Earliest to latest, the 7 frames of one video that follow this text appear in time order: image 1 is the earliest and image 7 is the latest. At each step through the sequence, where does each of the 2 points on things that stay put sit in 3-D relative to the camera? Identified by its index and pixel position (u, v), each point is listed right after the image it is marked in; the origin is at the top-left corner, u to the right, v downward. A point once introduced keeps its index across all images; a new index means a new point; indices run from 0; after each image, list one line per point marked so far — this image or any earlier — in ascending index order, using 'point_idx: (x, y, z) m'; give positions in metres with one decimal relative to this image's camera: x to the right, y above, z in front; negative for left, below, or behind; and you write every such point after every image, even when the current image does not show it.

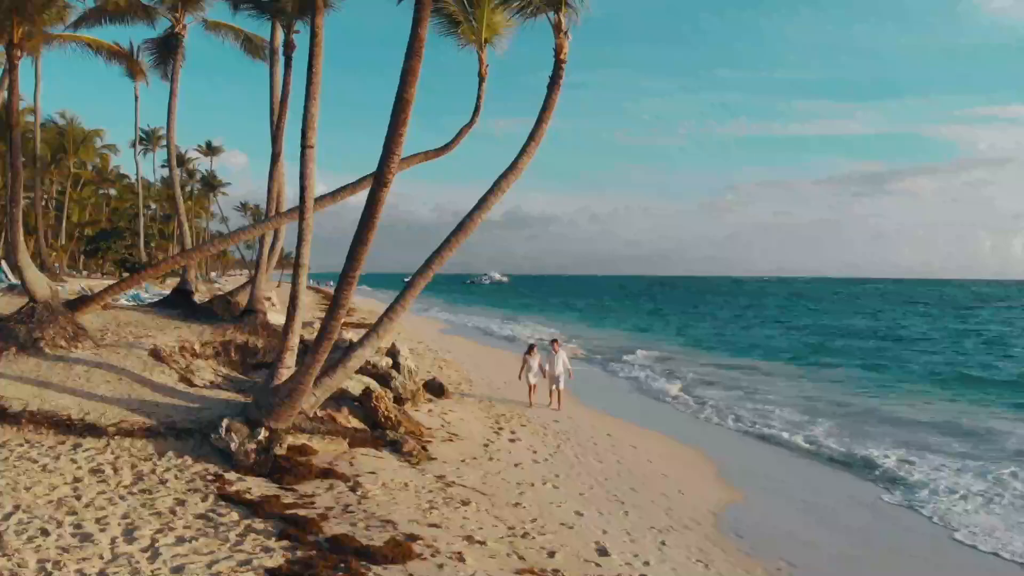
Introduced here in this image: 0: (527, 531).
0: (+0.1, -2.2, +5.8) m
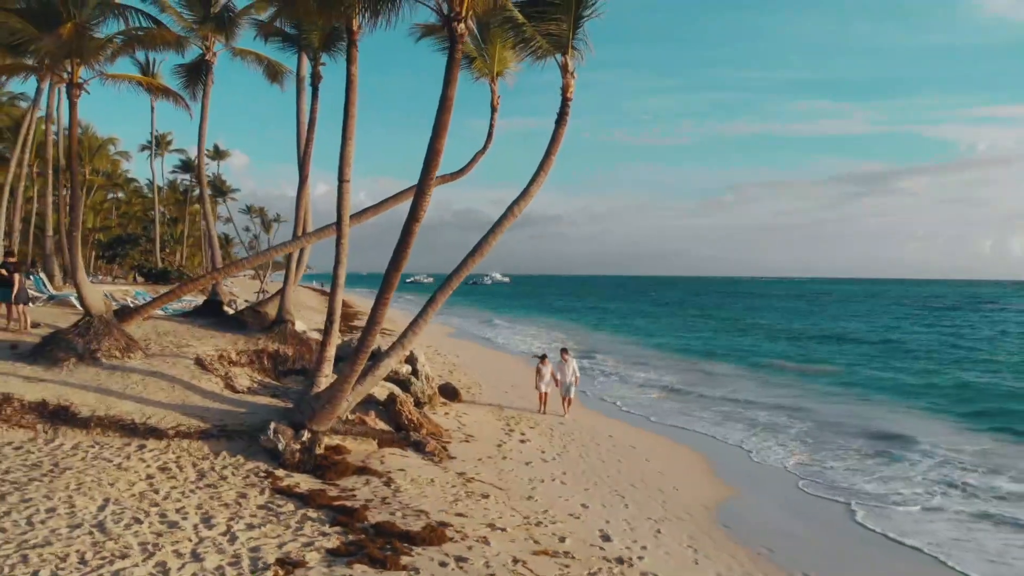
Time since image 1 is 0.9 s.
0: (+0.3, -2.4, +6.6) m
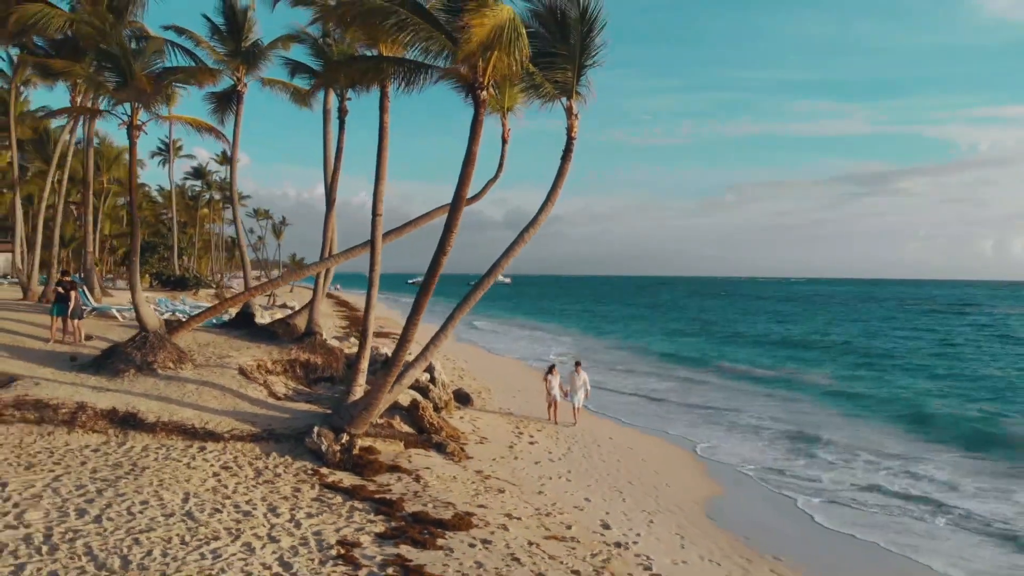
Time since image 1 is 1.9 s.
0: (+0.5, -2.7, +7.7) m
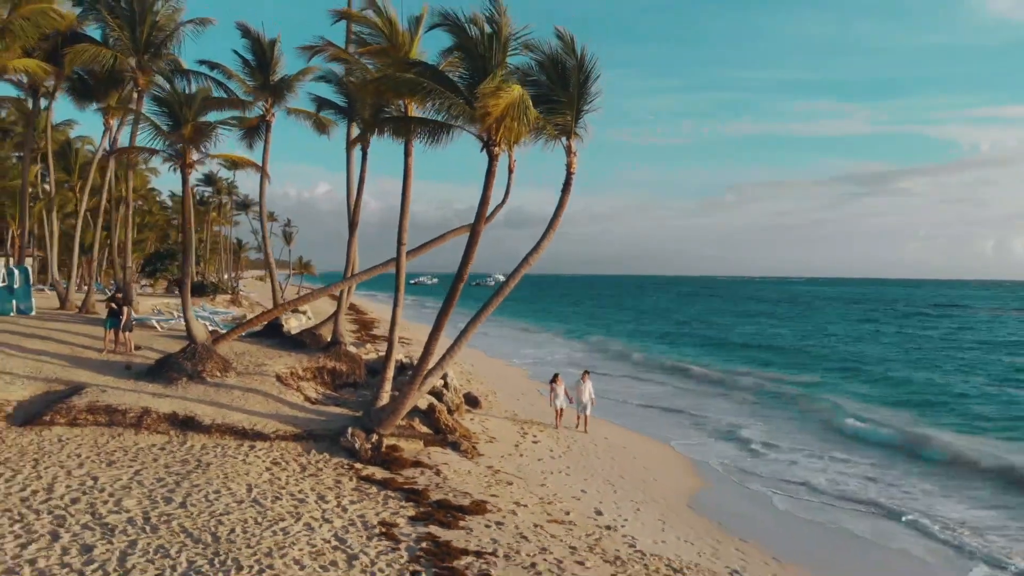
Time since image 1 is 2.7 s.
0: (+0.6, -3.0, +9.0) m
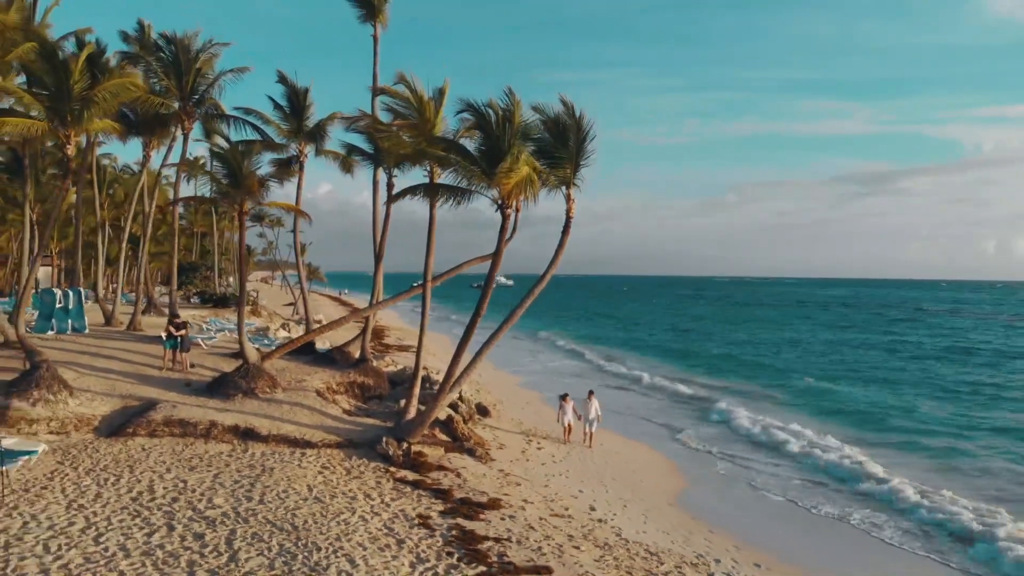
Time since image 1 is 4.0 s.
0: (+0.7, -3.6, +10.9) m
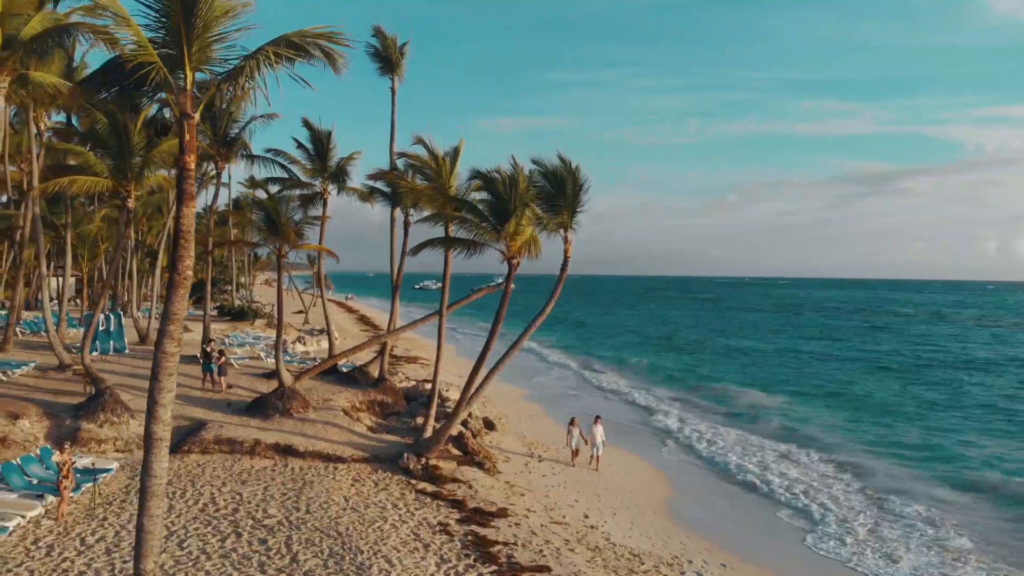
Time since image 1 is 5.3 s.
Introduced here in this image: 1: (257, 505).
0: (+0.8, -4.4, +12.6) m
1: (-4.5, -3.8, +11.1) m
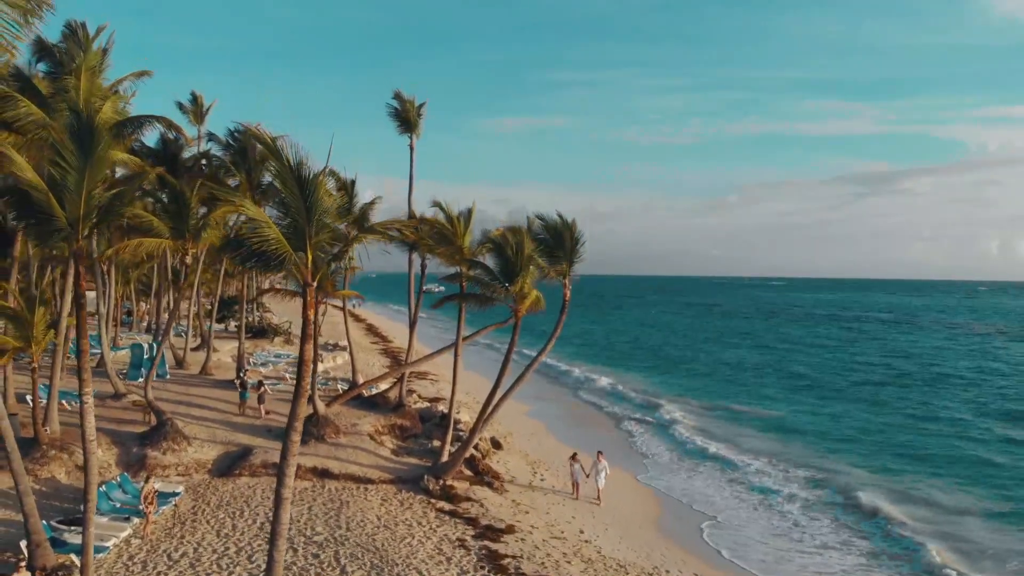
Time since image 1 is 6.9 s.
0: (+1.0, -5.5, +14.8) m
1: (-4.3, -4.9, +13.2) m
